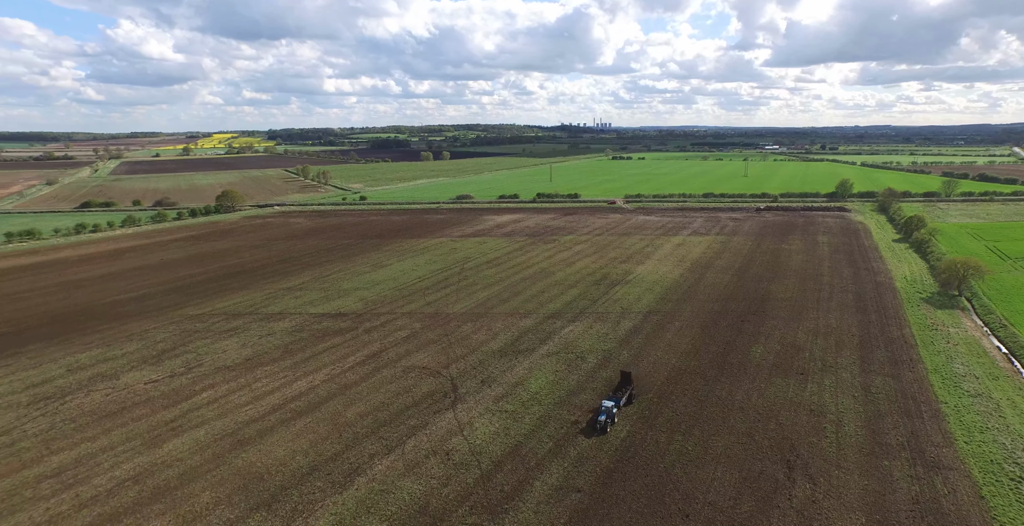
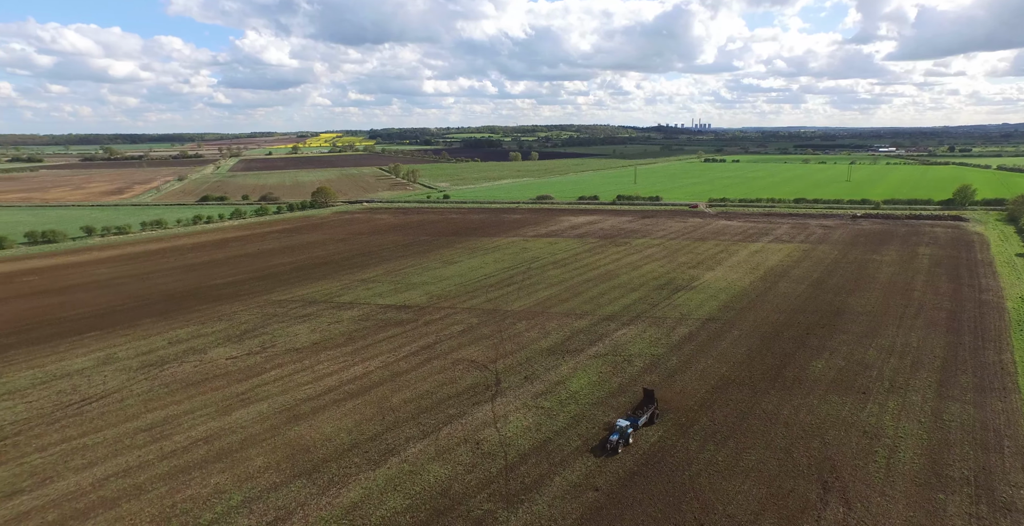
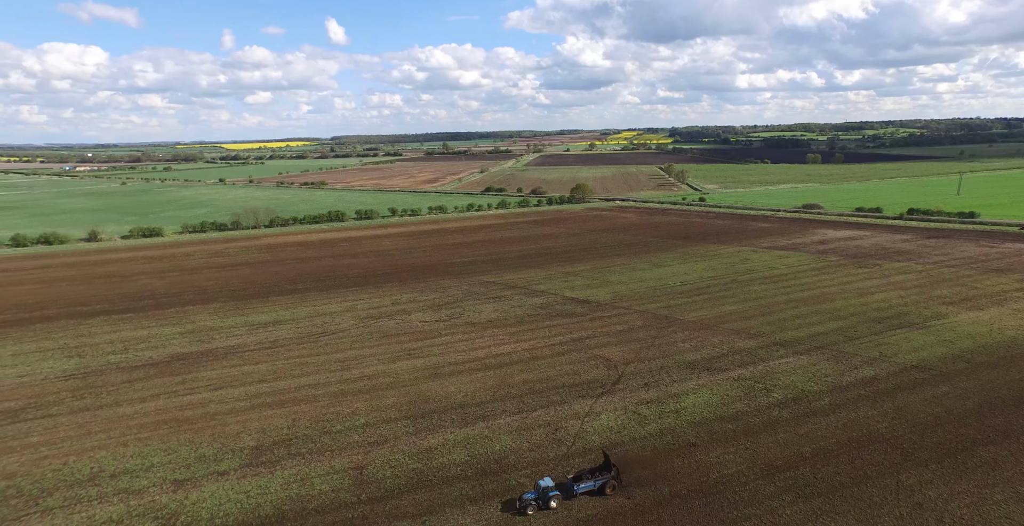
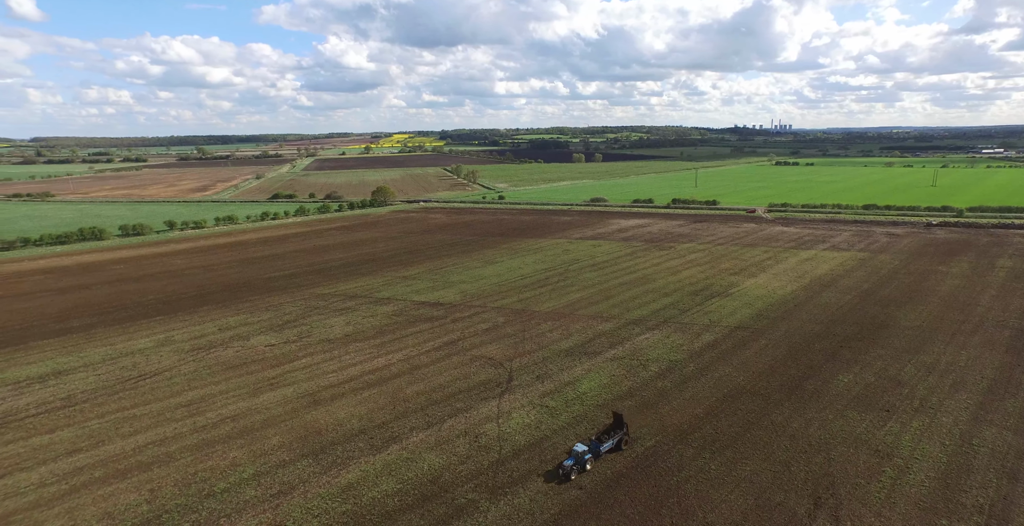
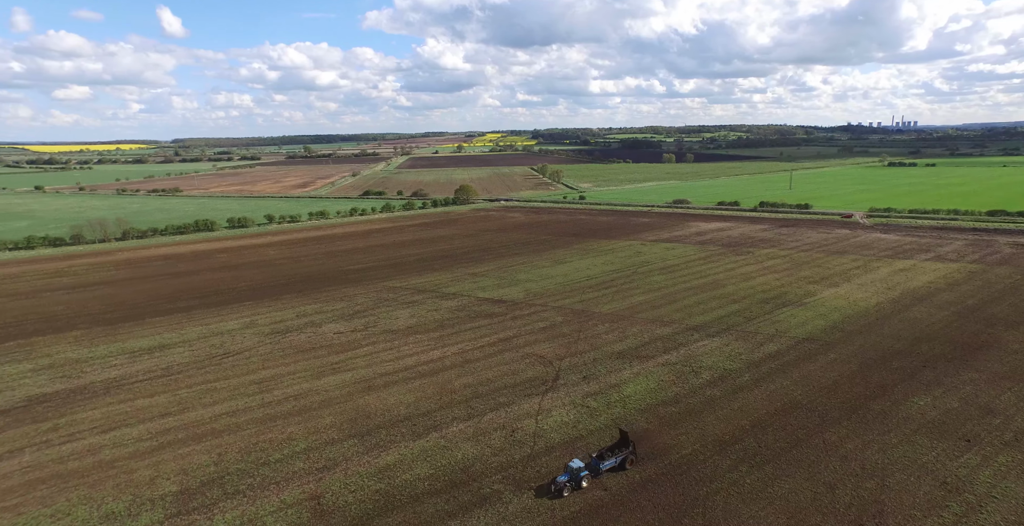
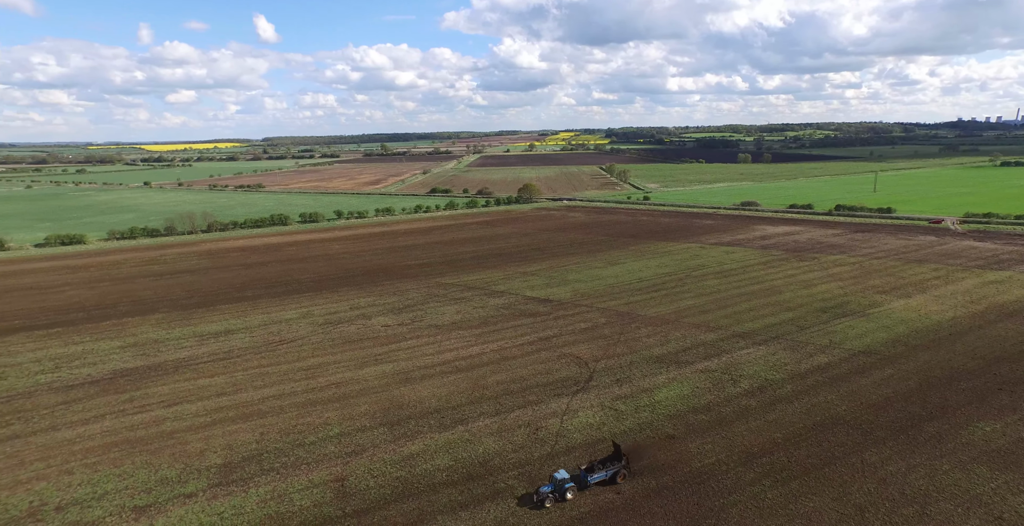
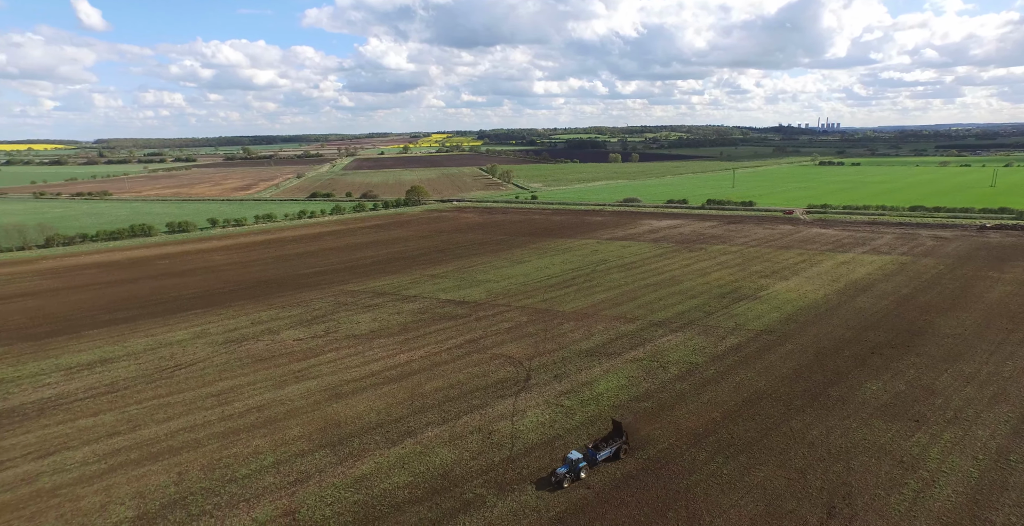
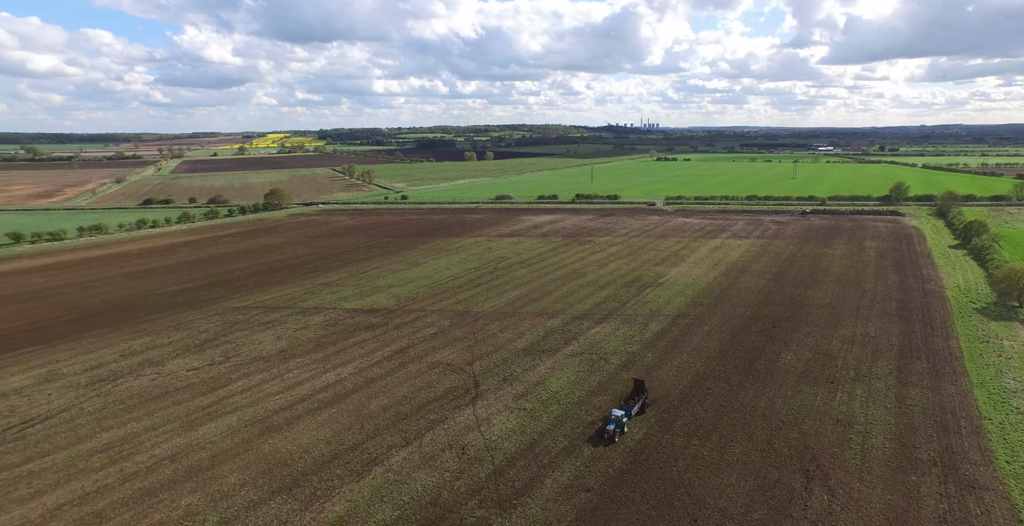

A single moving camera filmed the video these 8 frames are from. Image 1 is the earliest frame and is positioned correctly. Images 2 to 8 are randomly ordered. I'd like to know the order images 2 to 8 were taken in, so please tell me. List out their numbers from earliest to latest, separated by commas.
8, 2, 4, 7, 5, 6, 3
